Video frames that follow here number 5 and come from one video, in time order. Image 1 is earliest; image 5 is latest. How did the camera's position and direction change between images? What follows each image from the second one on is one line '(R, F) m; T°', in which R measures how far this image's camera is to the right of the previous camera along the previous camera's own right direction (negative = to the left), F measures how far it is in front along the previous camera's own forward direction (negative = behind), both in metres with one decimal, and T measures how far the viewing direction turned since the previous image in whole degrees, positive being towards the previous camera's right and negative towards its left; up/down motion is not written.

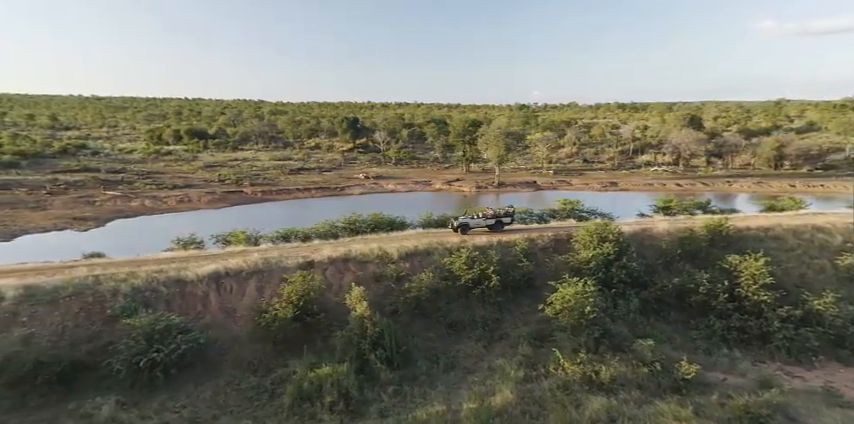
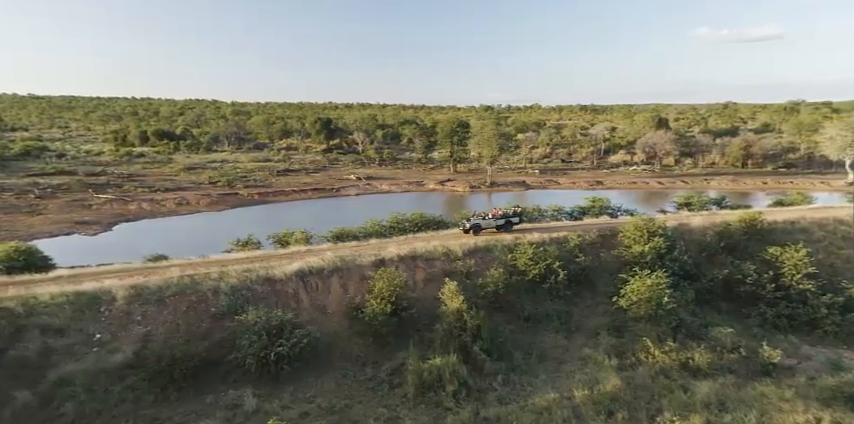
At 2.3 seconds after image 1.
(-2.6, -0.3) m; +1°
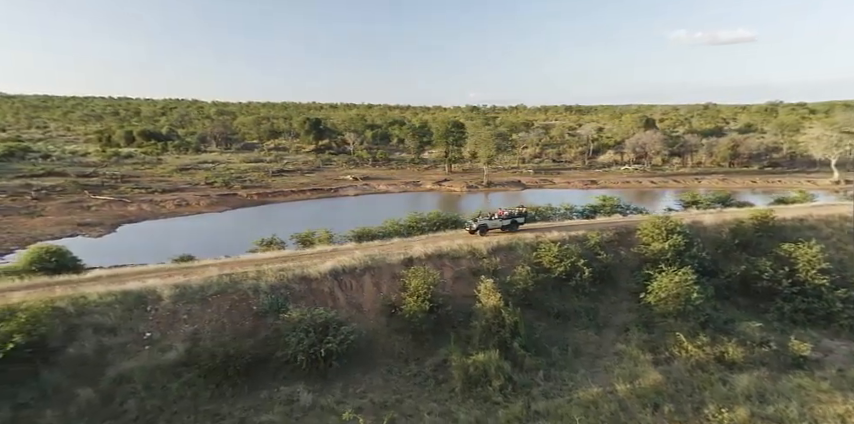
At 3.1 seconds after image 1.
(-1.0, -0.2) m; +1°
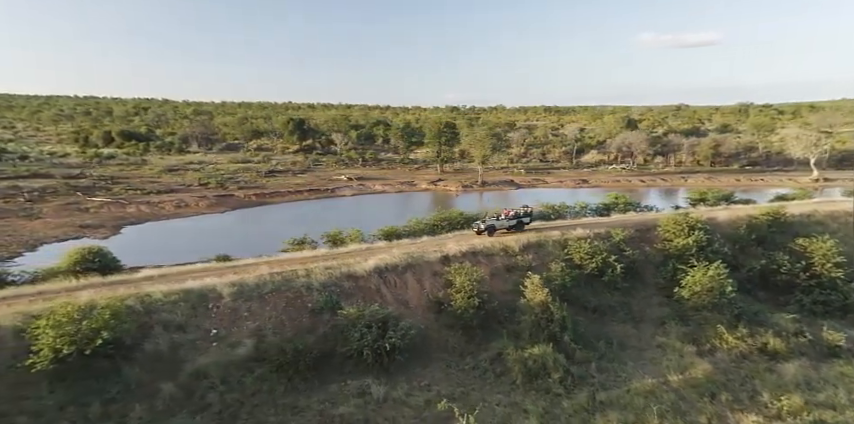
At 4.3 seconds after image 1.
(-1.4, -0.2) m; +1°
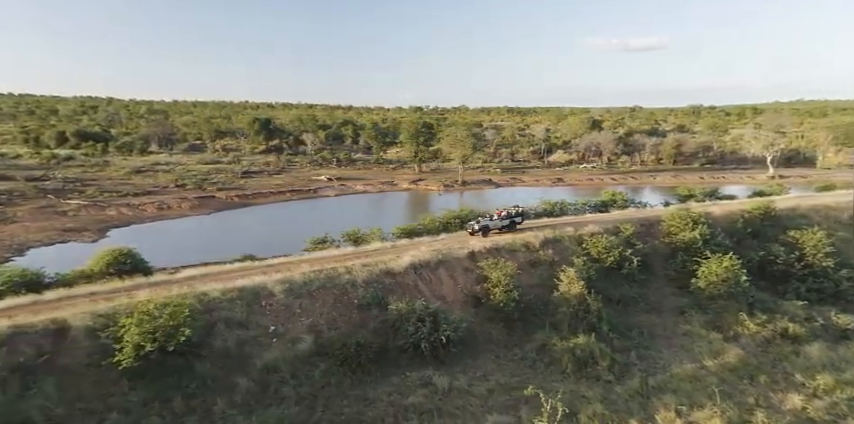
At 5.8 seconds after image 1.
(-1.6, -0.3) m; +3°
